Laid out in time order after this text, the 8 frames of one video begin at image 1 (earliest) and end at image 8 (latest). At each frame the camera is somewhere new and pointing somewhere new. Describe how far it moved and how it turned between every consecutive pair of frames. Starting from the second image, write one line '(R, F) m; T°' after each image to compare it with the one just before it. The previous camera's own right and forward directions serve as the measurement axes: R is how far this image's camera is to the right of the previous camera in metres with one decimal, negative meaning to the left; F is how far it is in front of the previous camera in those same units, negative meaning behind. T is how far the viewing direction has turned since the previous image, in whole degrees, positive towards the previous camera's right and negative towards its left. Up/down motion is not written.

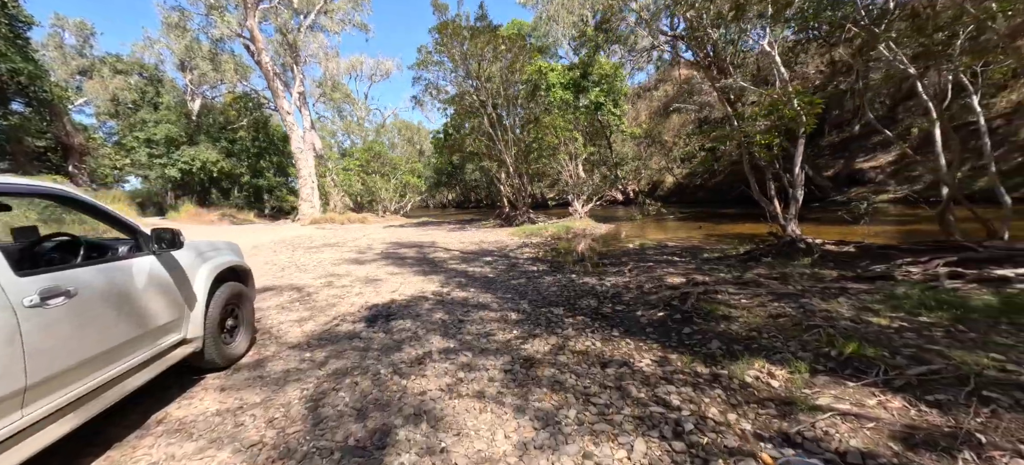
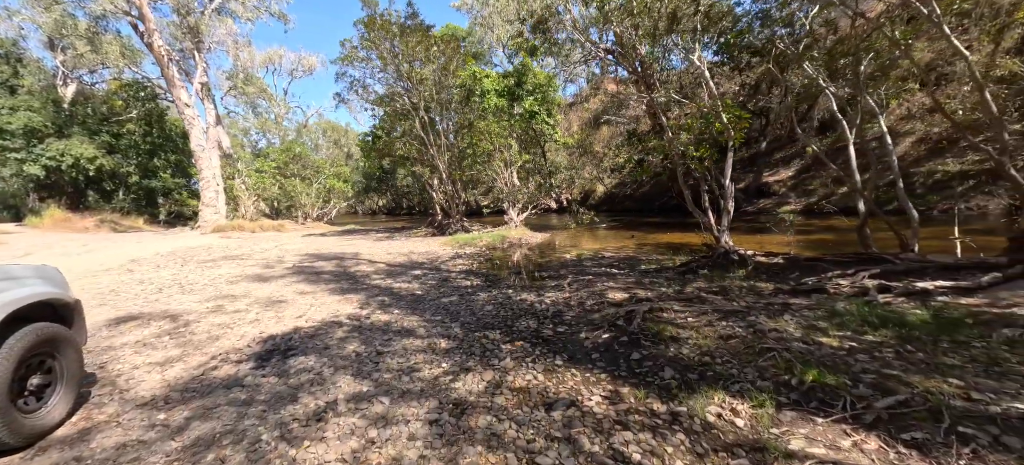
(+0.1, +0.7) m; +9°
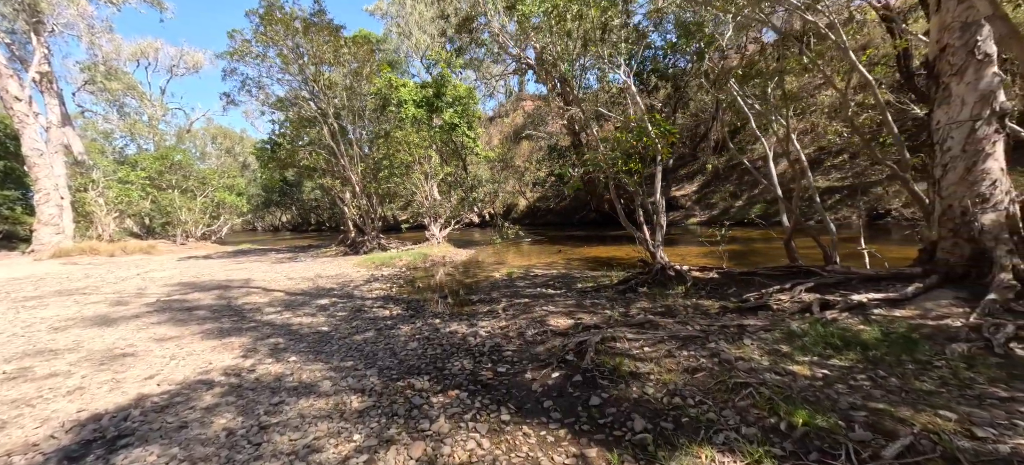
(-0.1, +0.9) m; +11°
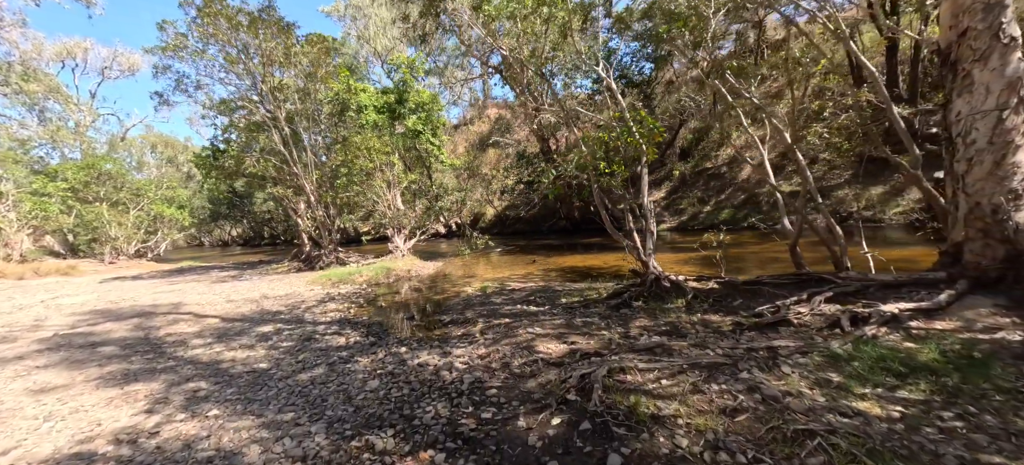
(-0.2, +0.9) m; +5°
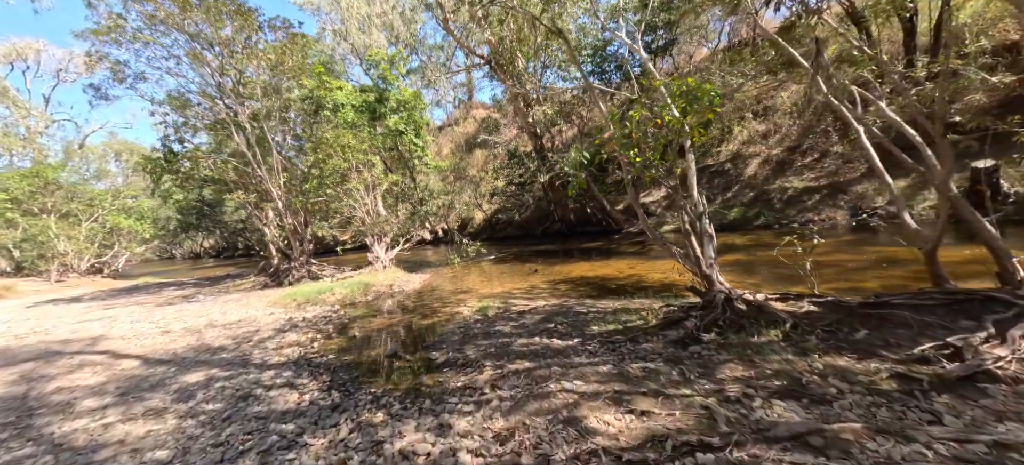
(-0.4, +1.8) m; +2°
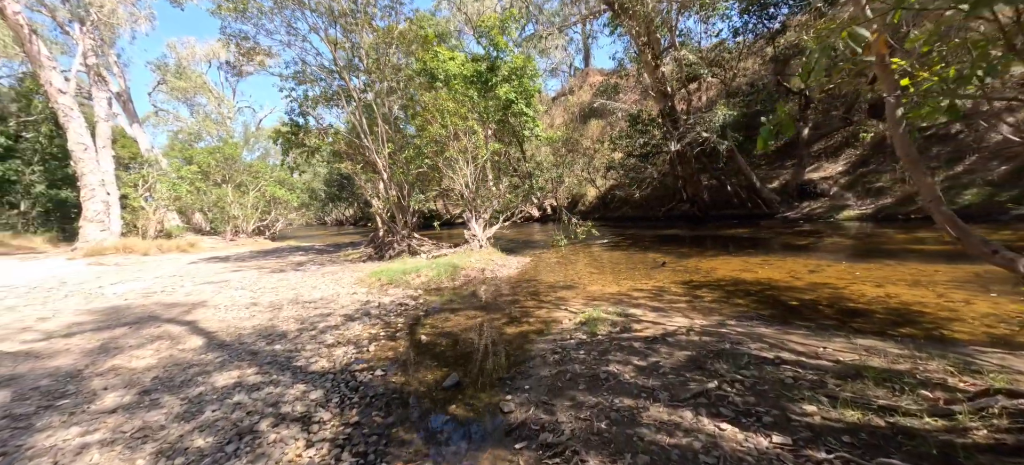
(-0.1, +2.2) m; -16°
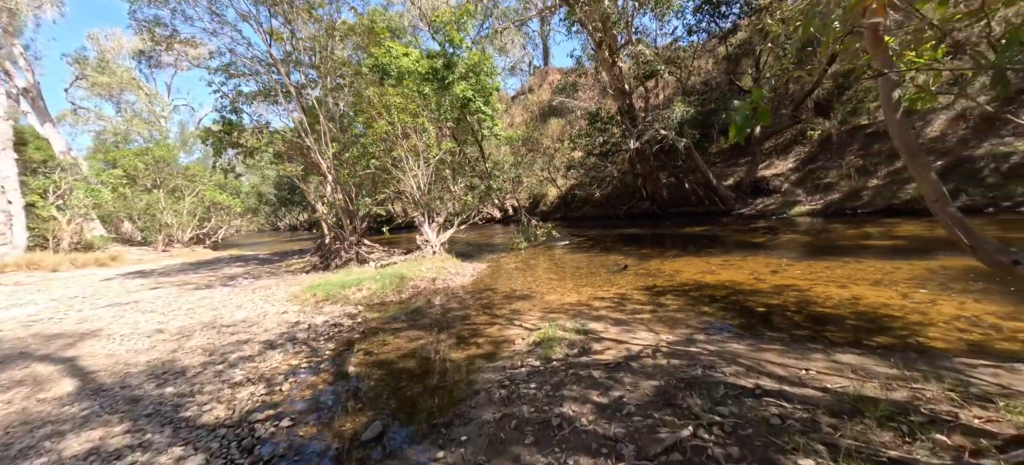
(+0.3, +0.7) m; +5°
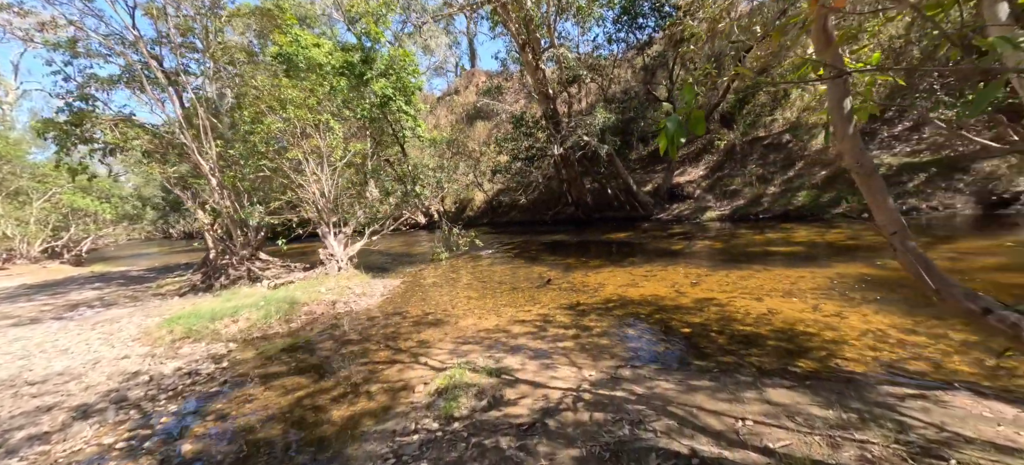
(+0.3, +0.7) m; +10°
